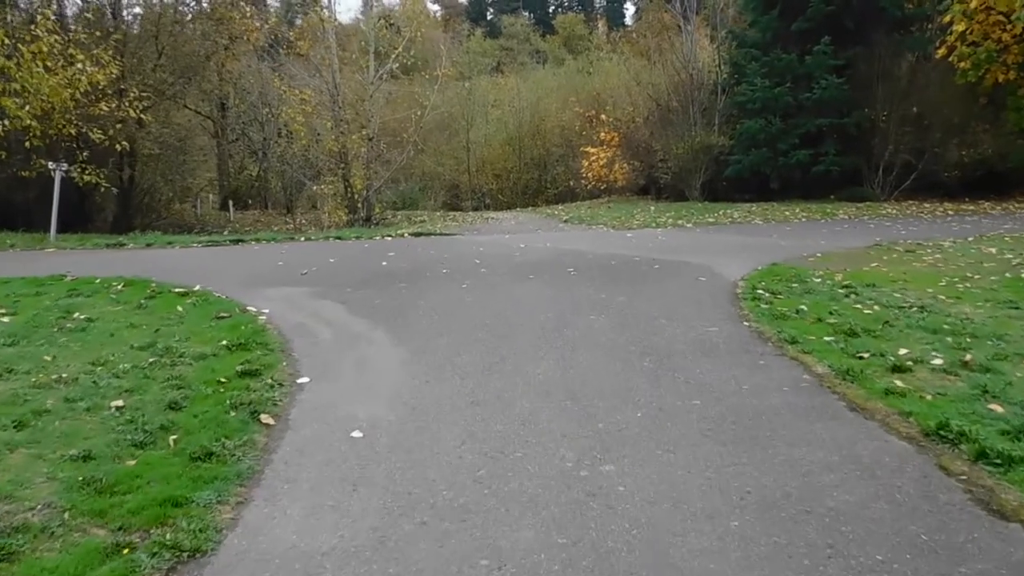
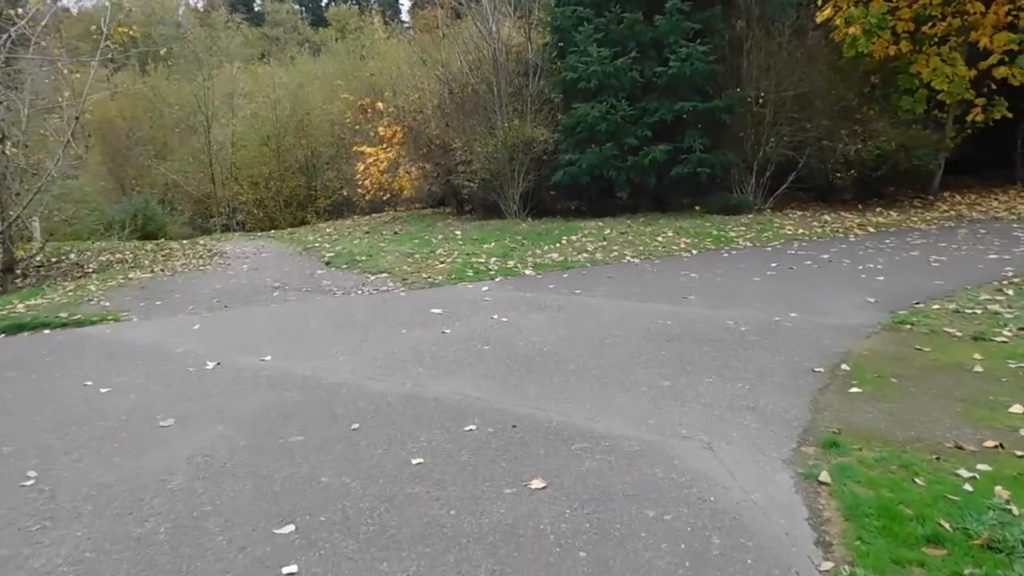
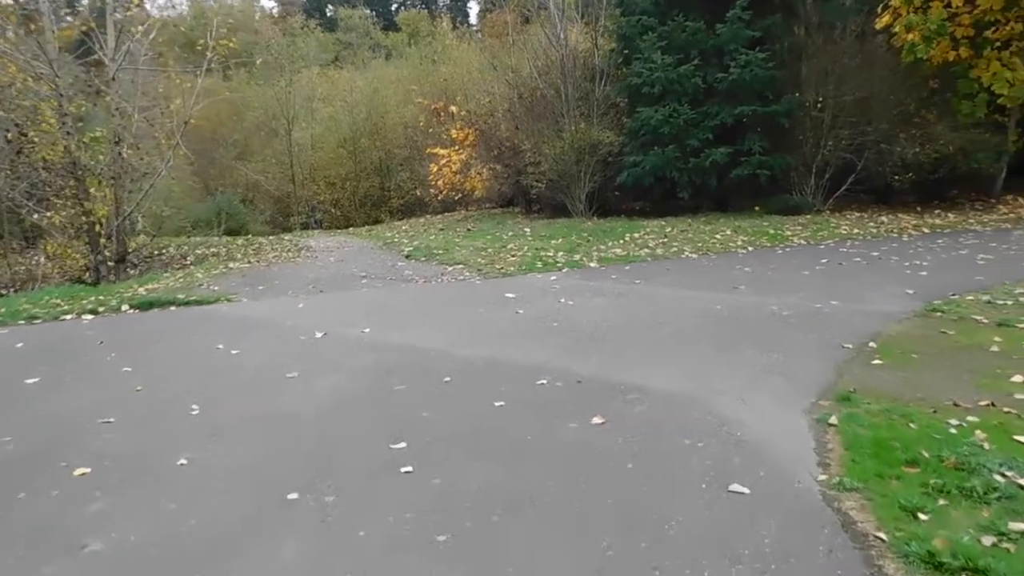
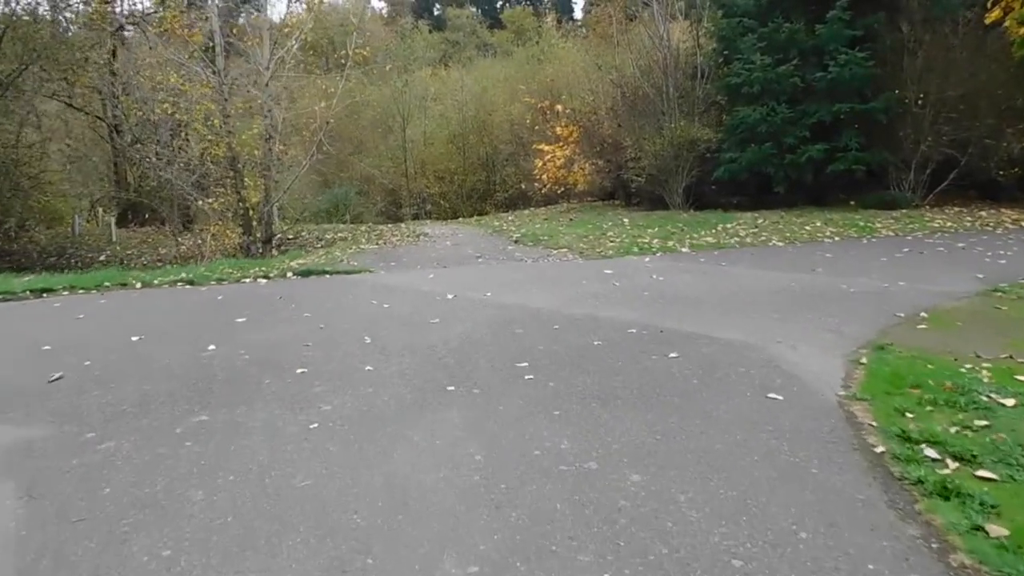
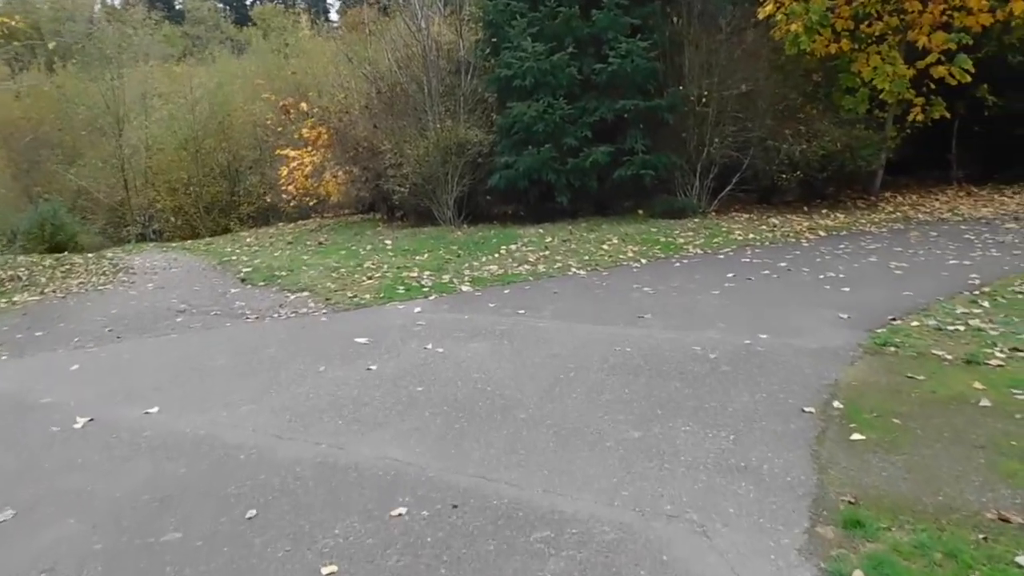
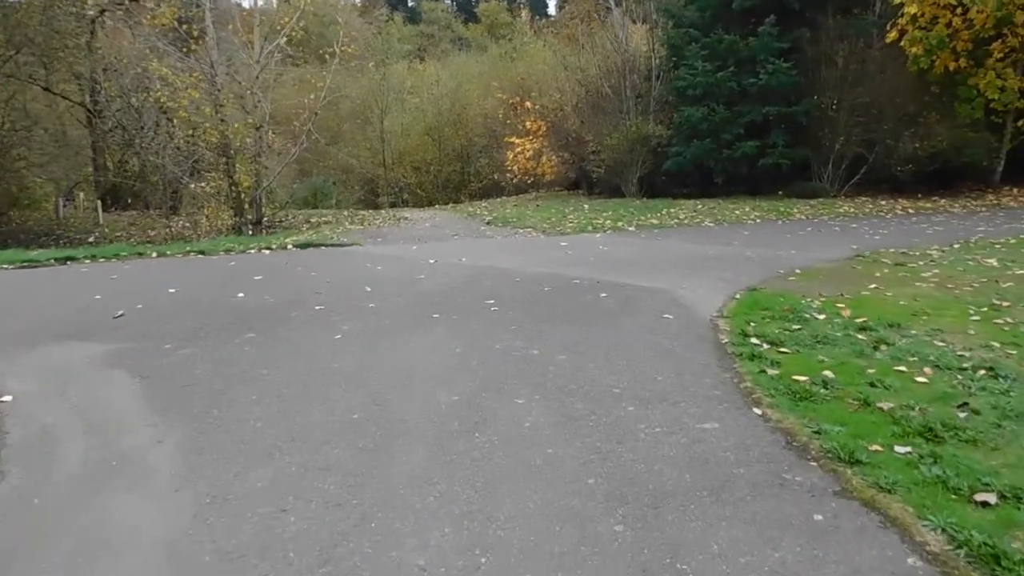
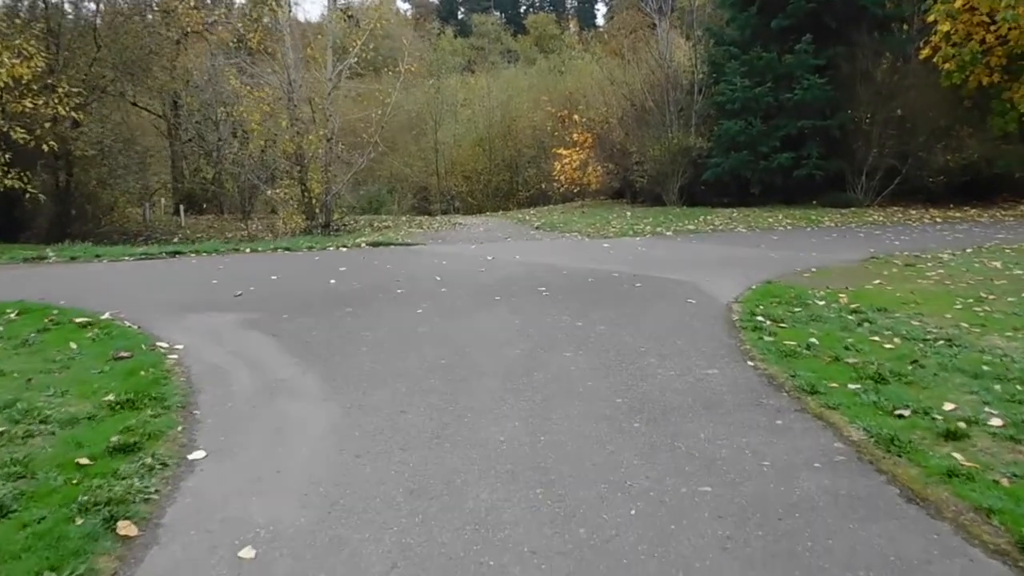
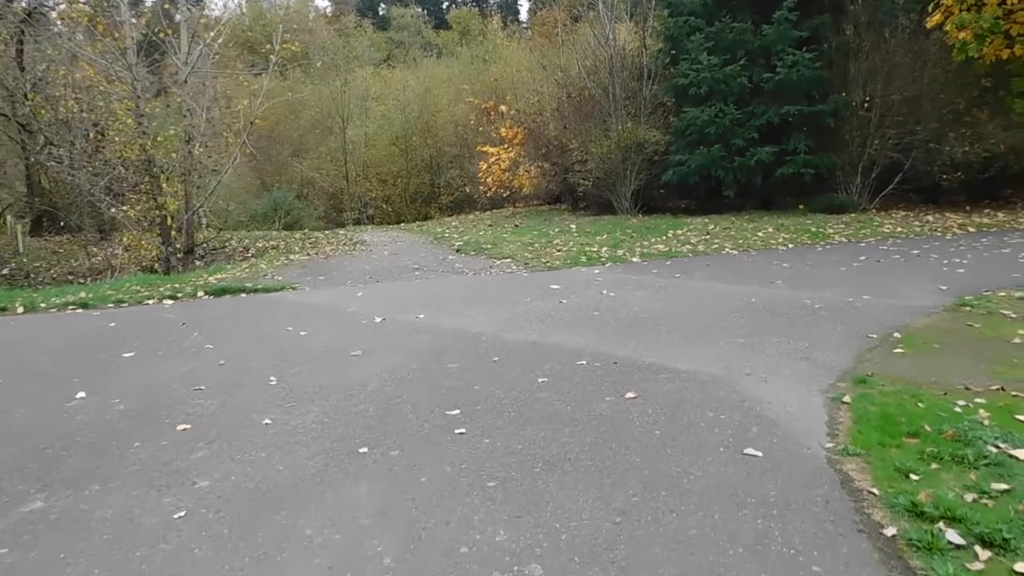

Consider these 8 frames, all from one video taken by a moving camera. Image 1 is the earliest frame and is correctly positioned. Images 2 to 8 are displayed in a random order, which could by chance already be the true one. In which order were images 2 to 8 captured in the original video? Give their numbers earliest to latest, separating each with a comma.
7, 6, 4, 8, 3, 2, 5
